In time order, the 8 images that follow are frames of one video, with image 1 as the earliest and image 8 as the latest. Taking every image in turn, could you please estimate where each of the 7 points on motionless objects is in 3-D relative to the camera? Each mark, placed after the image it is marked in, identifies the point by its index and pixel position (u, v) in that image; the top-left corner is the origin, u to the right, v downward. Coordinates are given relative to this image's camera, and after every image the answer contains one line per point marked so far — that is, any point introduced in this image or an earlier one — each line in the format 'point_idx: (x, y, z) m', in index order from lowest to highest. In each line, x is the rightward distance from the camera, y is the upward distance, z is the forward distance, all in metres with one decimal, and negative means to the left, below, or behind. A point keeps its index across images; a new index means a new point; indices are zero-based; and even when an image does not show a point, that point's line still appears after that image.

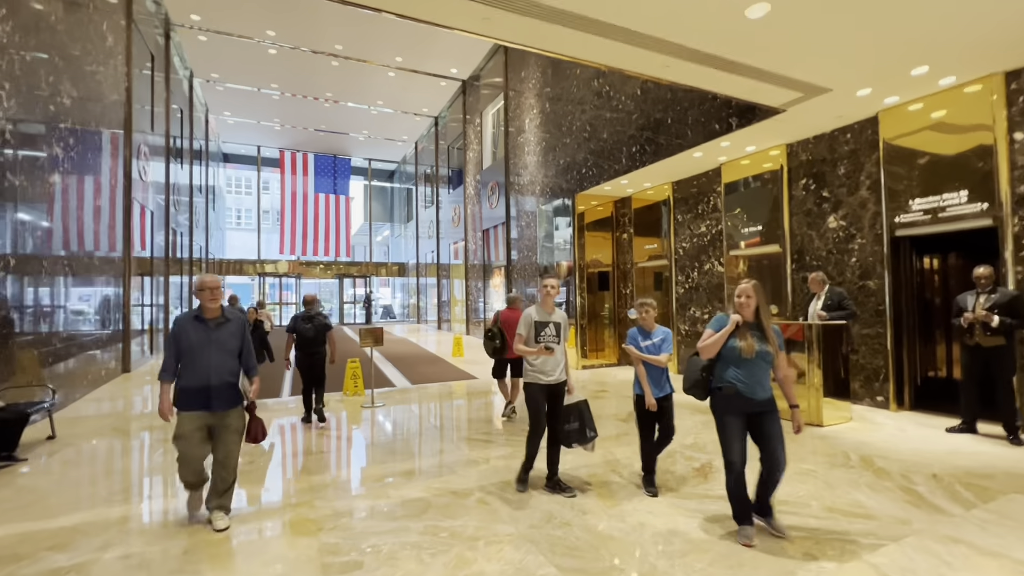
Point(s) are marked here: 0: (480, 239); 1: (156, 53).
0: (-0.9, +1.3, +12.7) m
1: (-7.2, +4.8, +9.5) m
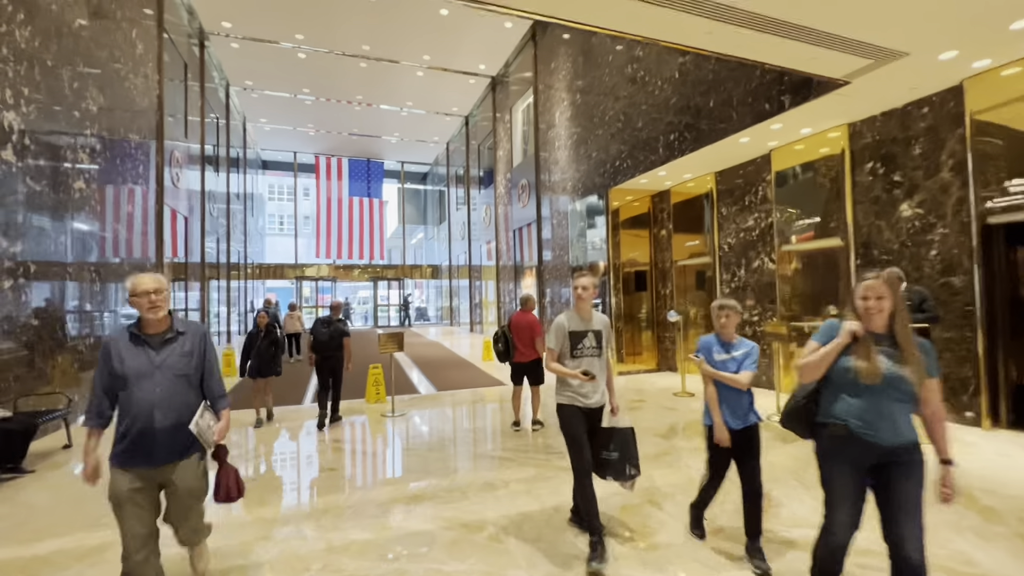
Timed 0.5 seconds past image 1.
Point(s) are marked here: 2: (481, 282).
0: (-0.1, +1.3, +12.4) m
1: (-6.6, +4.7, +9.7) m
2: (-1.0, +0.2, +15.4) m
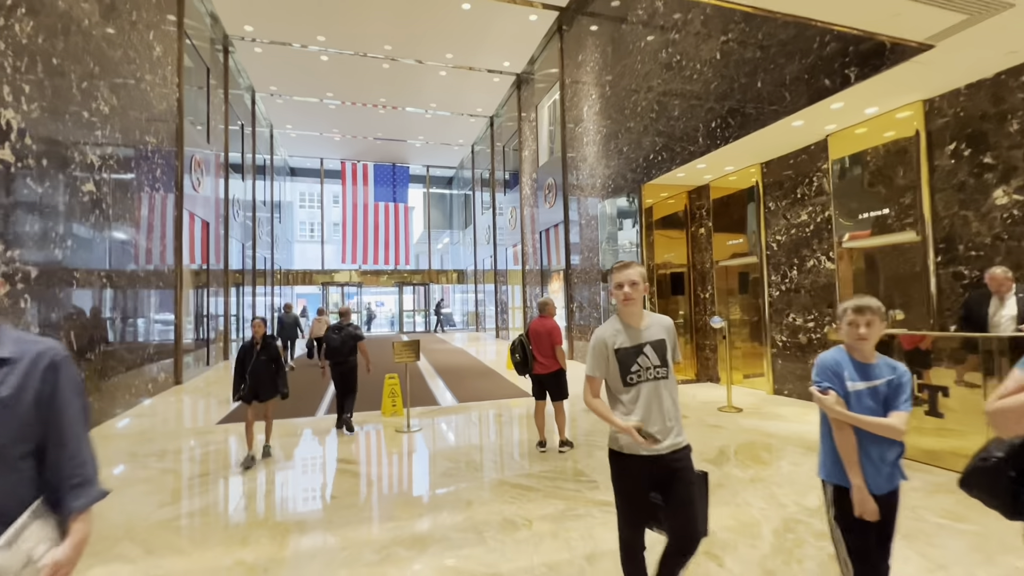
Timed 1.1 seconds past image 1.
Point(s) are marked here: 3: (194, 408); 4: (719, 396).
0: (+0.6, +1.2, +11.9) m
1: (-6.1, +4.6, +9.7) m
2: (-0.2, +0.1, +15.0) m
3: (-4.1, -1.5, +6.1) m
4: (+2.7, -1.4, +6.1) m
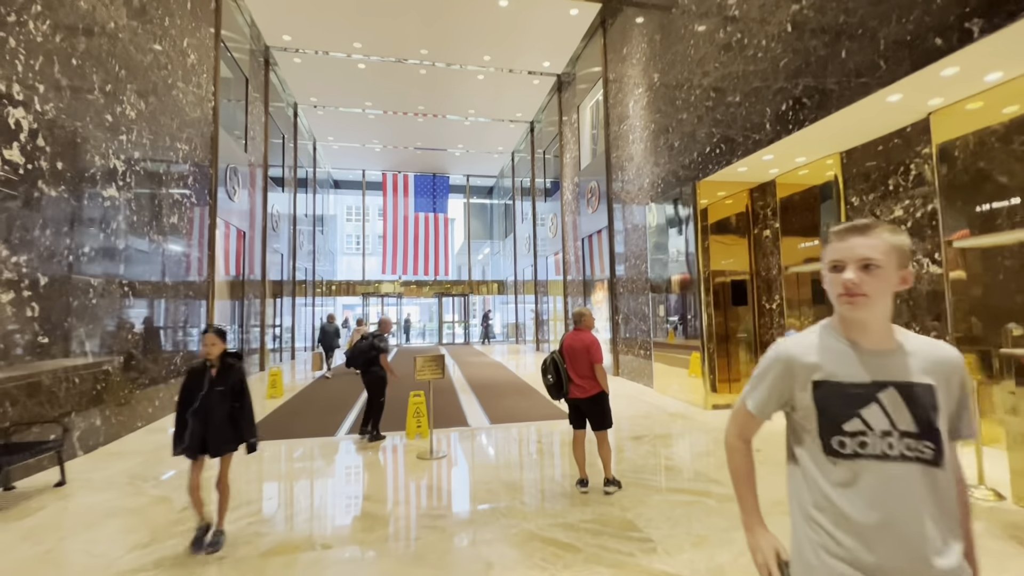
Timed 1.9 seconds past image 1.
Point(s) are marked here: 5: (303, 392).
0: (+1.6, +0.9, +11.3) m
1: (-5.3, +4.4, +9.7) m
2: (+1.1, -0.3, +14.3) m
3: (-3.6, -1.6, +5.8) m
4: (+3.1, -1.5, +5.2) m
5: (-3.4, -1.7, +7.6) m
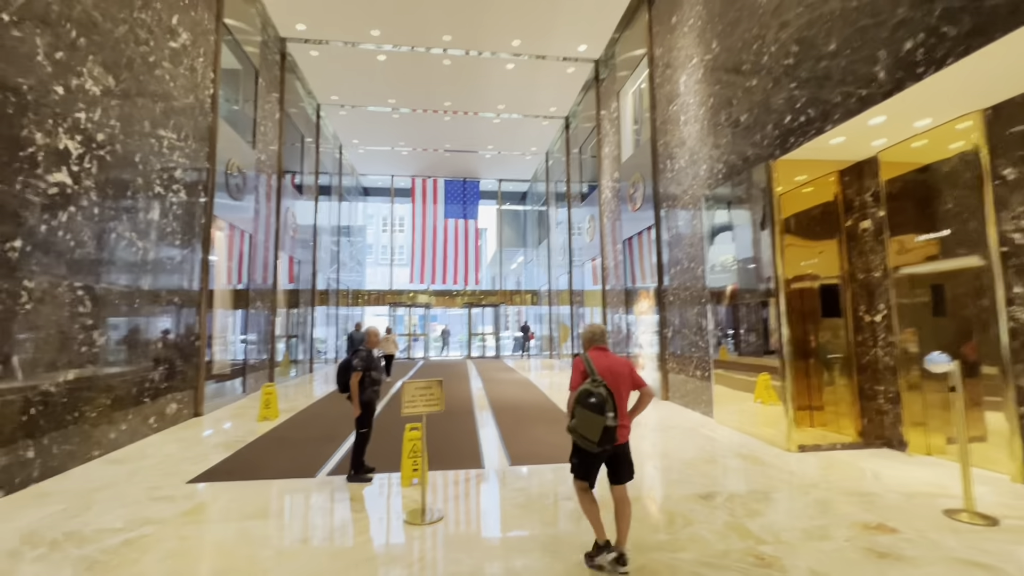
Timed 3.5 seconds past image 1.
0: (+2.3, +0.7, +10.0) m
1: (-4.7, +4.2, +9.1) m
2: (+2.0, -0.6, +13.1) m
3: (-3.4, -1.7, +4.9) m
4: (+3.3, -1.5, +3.8) m
5: (-3.0, -1.8, +6.7) m
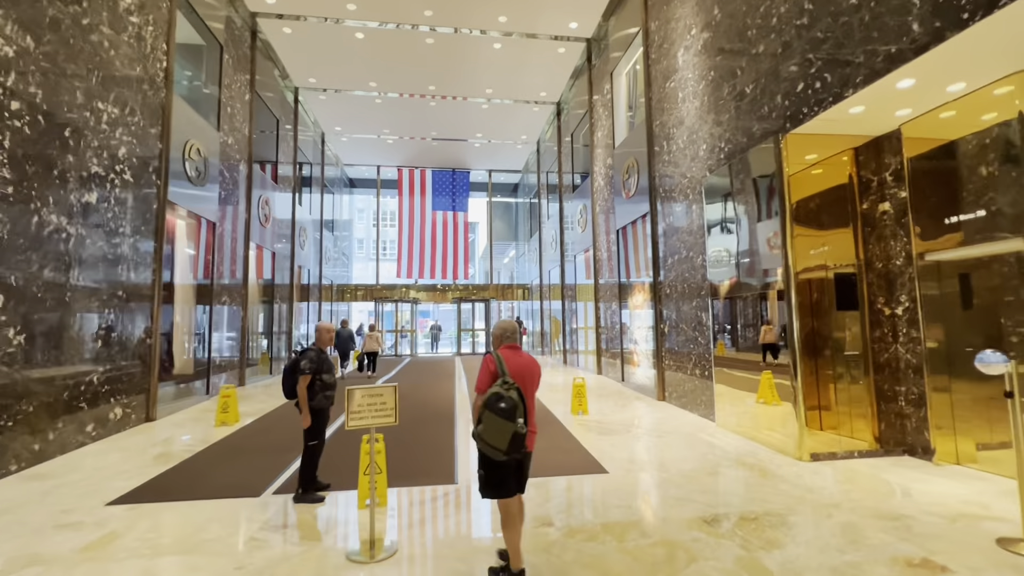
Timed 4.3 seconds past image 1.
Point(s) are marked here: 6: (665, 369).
0: (+2.0, +0.9, +9.5) m
1: (-5.0, +4.3, +8.5) m
2: (+1.7, -0.4, +12.6) m
3: (-3.6, -1.6, +4.4) m
4: (+3.1, -1.4, +3.3) m
5: (-3.2, -1.7, +6.2) m
6: (+2.3, -1.2, +7.2) m
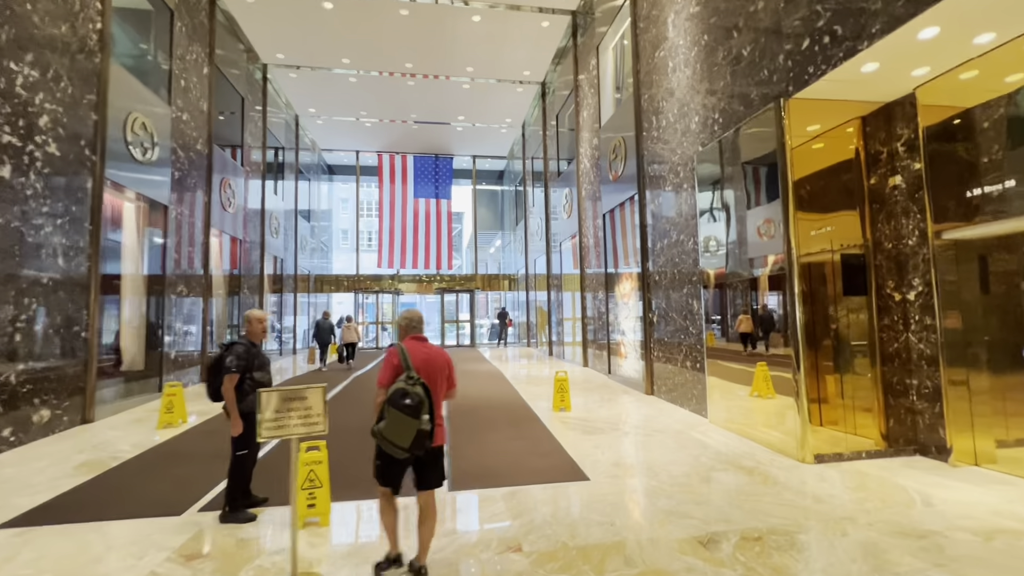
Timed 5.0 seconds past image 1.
0: (+1.7, +1.1, +9.0) m
1: (-5.3, +4.5, +7.8) m
2: (+1.3, -0.1, +12.1) m
3: (-3.8, -1.5, +3.8) m
4: (+2.9, -1.3, +2.9) m
5: (-3.5, -1.5, +5.6) m
6: (+2.0, -1.1, +6.8) m
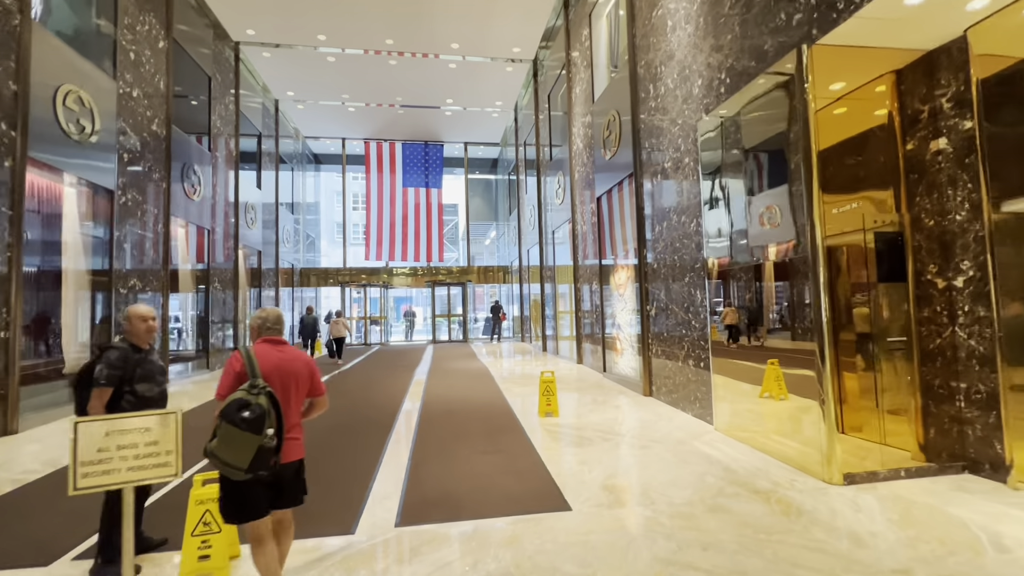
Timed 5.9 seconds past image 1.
0: (+1.4, +1.2, +8.4) m
1: (-5.6, +4.6, +7.1) m
2: (+1.1, +0.1, +11.5) m
3: (-4.0, -1.5, +3.2) m
4: (+2.7, -1.2, +2.3) m
5: (-3.7, -1.5, +5.0) m
6: (+1.8, -0.9, +6.1) m
